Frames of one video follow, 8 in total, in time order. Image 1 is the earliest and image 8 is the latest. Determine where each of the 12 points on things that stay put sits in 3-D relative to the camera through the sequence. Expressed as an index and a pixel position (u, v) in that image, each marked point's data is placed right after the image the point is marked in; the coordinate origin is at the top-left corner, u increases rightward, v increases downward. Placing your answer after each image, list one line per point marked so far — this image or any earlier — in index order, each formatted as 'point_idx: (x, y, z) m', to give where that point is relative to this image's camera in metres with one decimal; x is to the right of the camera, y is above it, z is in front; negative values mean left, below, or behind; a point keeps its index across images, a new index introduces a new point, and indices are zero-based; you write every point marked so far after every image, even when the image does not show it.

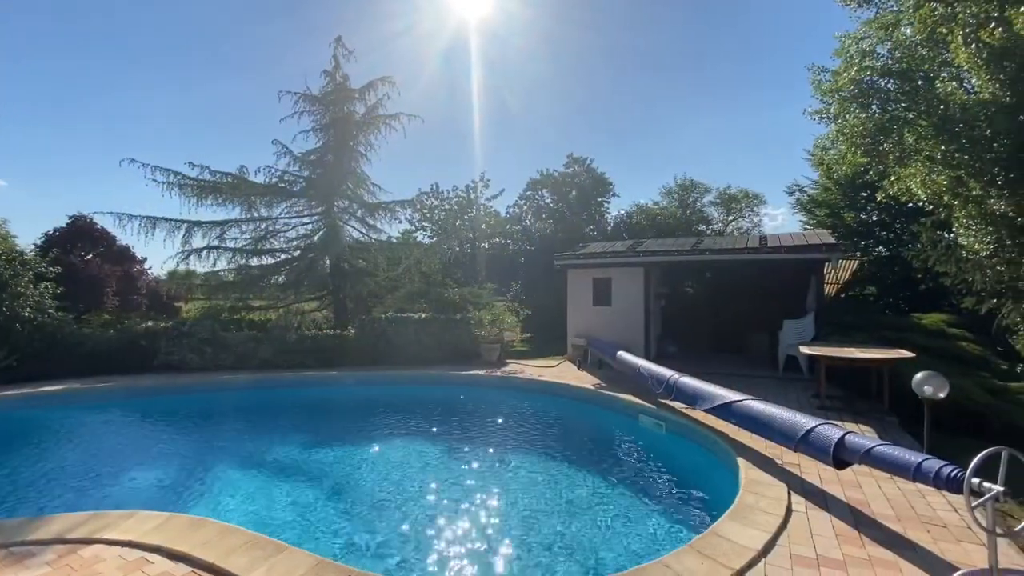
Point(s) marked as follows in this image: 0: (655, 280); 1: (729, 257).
0: (+4.0, +0.2, +13.6) m
1: (+5.1, +0.7, +11.6) m
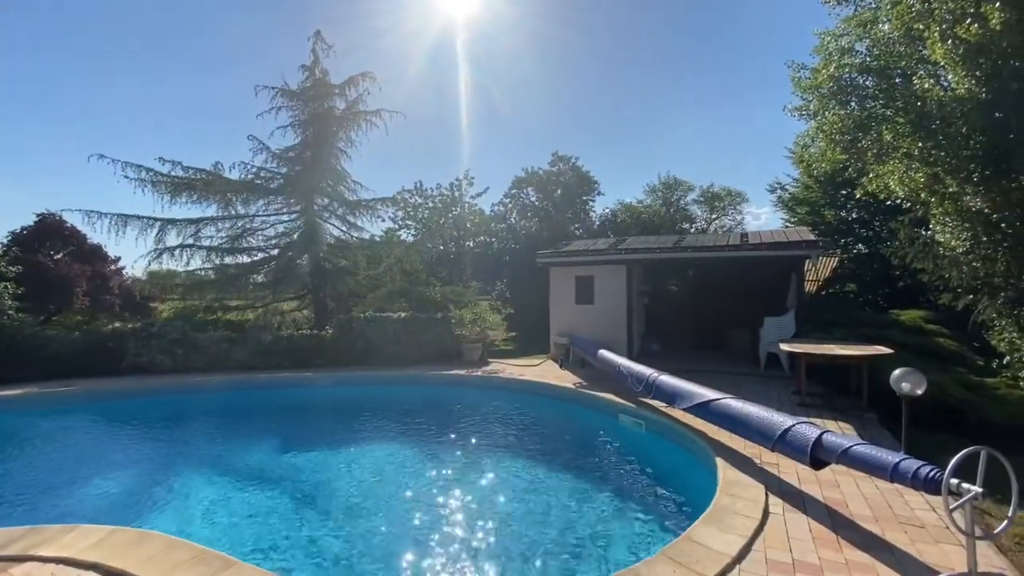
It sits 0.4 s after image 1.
0: (+3.5, +0.3, +13.5) m
1: (+4.7, +0.8, +11.5) m
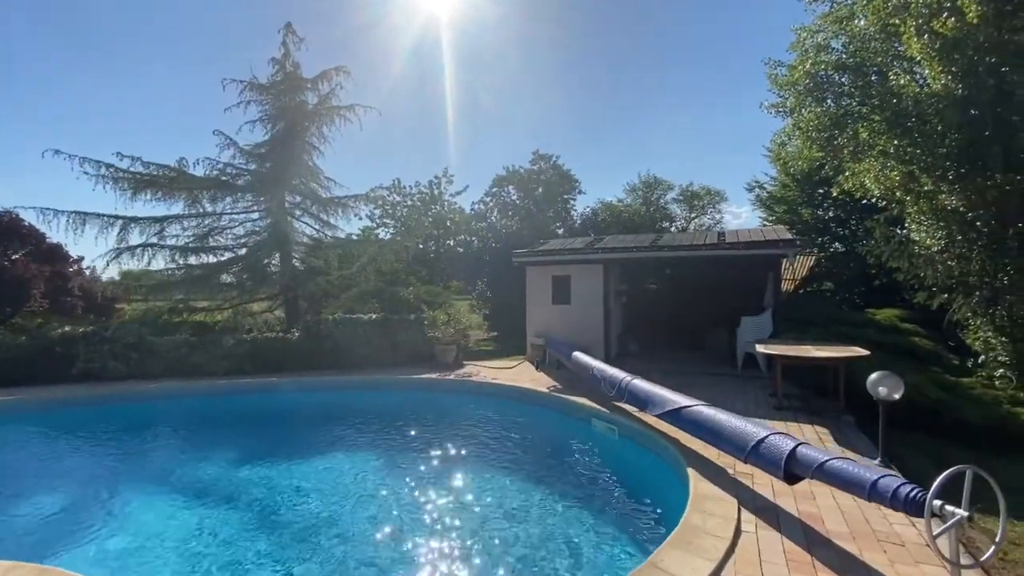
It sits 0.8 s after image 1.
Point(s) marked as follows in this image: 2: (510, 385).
0: (+2.8, +0.3, +13.3) m
1: (+4.1, +0.8, +11.3) m
2: (-0.1, -2.0, +9.9) m
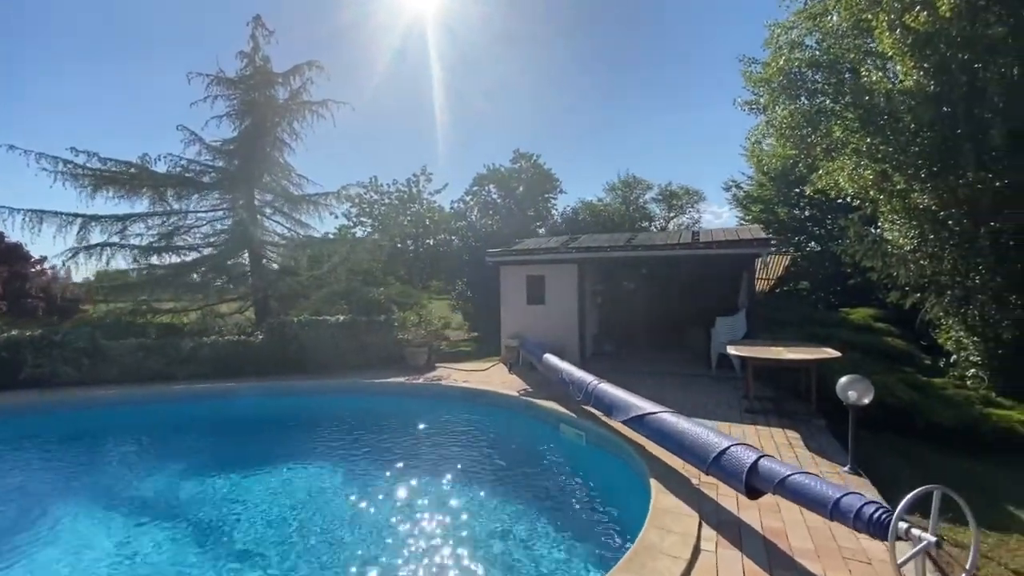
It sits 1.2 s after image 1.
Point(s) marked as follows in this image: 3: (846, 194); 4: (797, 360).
0: (+2.1, +0.3, +13.0) m
1: (+3.4, +0.8, +11.1) m
2: (-0.7, -2.0, +9.6) m
3: (+7.7, +2.1, +11.2) m
4: (+4.0, -1.0, +6.8) m
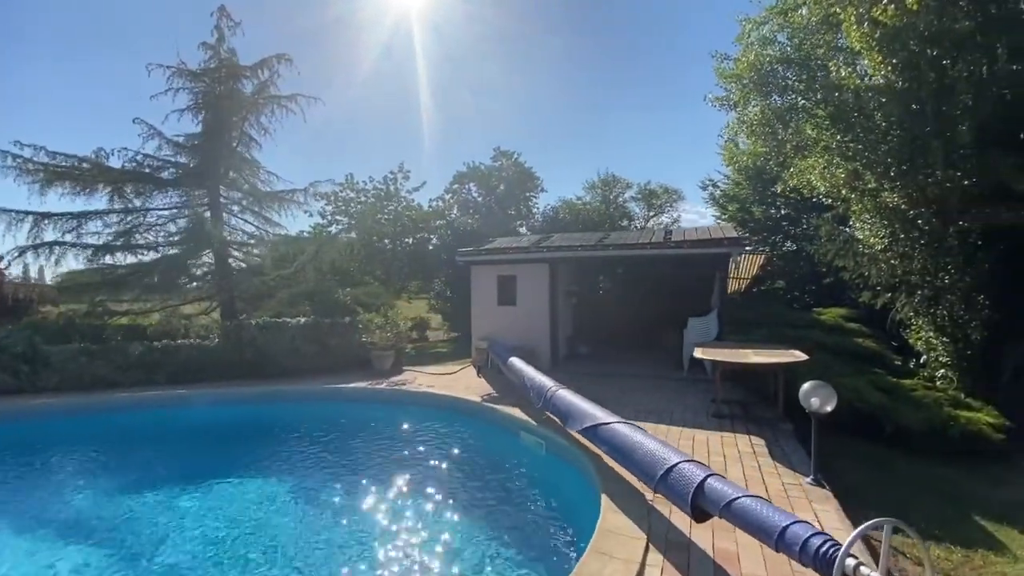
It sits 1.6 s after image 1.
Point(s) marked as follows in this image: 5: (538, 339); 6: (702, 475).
0: (+1.3, +0.3, +12.8) m
1: (+2.7, +0.8, +10.9) m
2: (-1.3, -2.0, +9.2) m
3: (+6.9, +2.1, +11.1) m
4: (+3.4, -1.0, +6.6) m
5: (+0.7, -1.3, +12.1) m
6: (+1.3, -1.3, +3.3) m
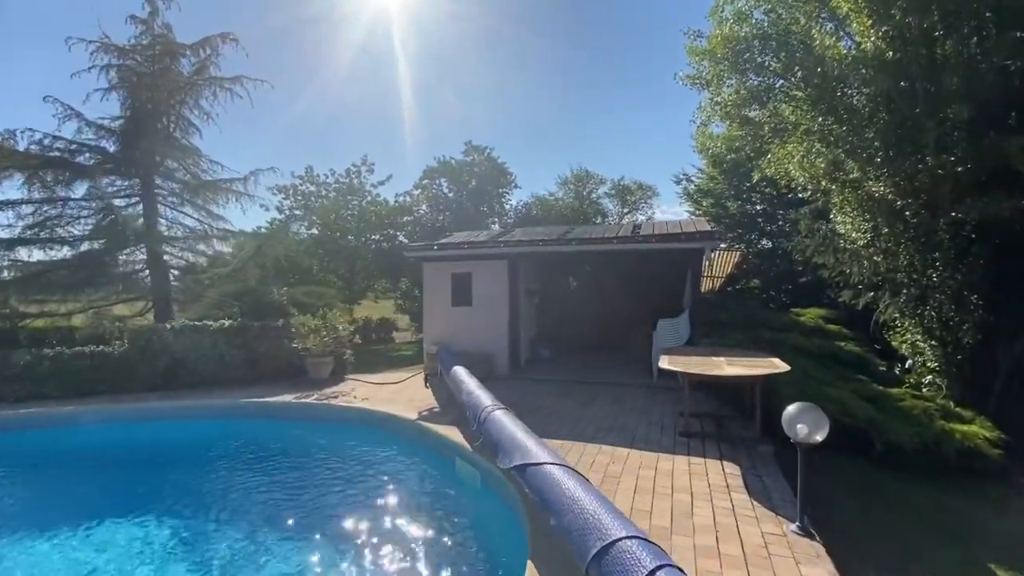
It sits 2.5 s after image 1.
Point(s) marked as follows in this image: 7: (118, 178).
0: (+0.3, +0.3, +11.7) m
1: (+1.7, +0.8, +9.9) m
2: (-2.2, -2.0, +8.0) m
3: (+6.0, +2.2, +10.2) m
4: (+2.6, -1.0, +5.6) m
5: (-0.4, -1.2, +11.0) m
6: (+0.6, -1.3, +2.3) m
7: (-12.3, +3.4, +15.7) m
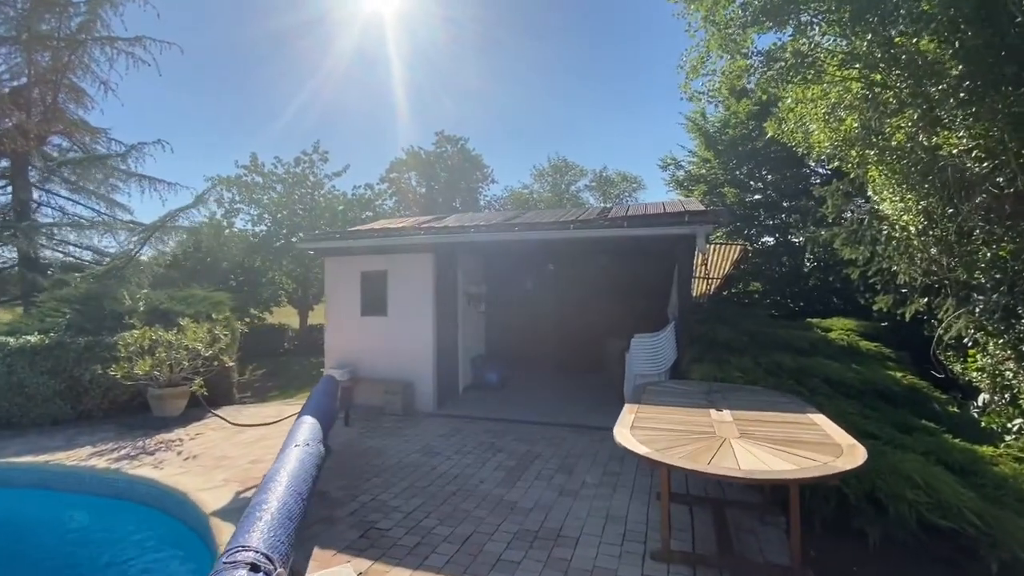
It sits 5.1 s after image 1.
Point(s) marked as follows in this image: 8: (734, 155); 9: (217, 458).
0: (-0.9, +0.2, +8.9) m
1: (+0.5, +0.8, +7.1) m
2: (-3.4, -2.0, +5.2) m
3: (+4.8, +2.1, +7.6) m
4: (+1.5, -1.0, +2.9) m
5: (-1.6, -1.3, +8.2) m
6: (-0.4, -1.3, -0.5) m
7: (-13.5, +3.3, +12.8) m
8: (+6.1, +3.5, +13.4) m
9: (-3.4, -2.0, +5.8) m
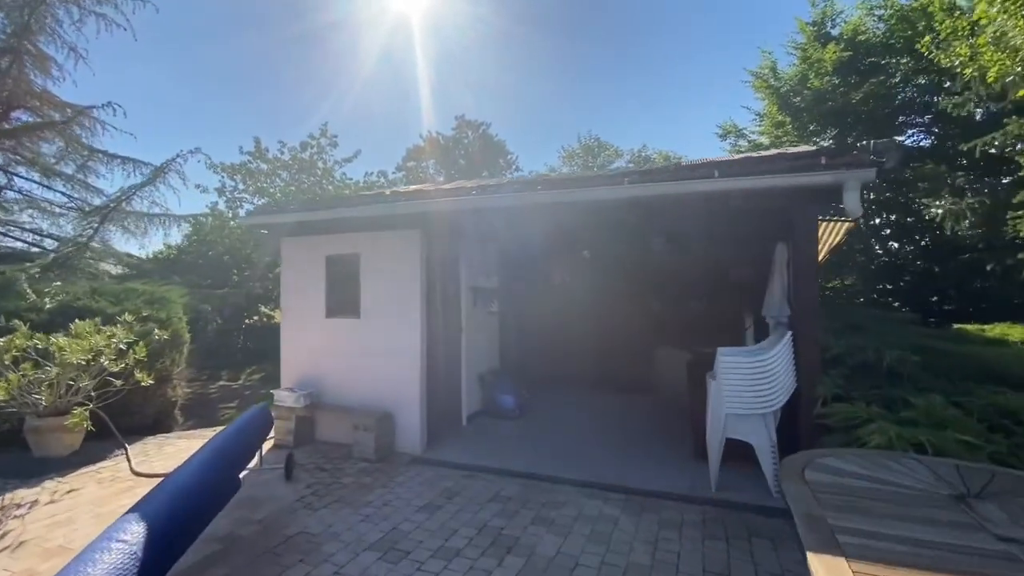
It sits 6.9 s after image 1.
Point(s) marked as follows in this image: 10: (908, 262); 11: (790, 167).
0: (-0.6, +0.4, +6.6) m
1: (+0.7, +0.9, +4.7) m
2: (-3.3, -1.9, +3.0) m
3: (+5.0, +2.2, +4.9) m
4: (+1.4, -0.9, +0.4) m
5: (-1.3, -1.2, +5.9) m
6: (-0.6, -1.2, -2.8) m
7: (-13.0, +3.5, +11.1) m
8: (+6.6, +3.7, +10.6) m
9: (-3.3, -1.9, +3.6) m
10: (+7.2, +0.4, +8.4) m
11: (+2.4, +1.0, +4.0) m
